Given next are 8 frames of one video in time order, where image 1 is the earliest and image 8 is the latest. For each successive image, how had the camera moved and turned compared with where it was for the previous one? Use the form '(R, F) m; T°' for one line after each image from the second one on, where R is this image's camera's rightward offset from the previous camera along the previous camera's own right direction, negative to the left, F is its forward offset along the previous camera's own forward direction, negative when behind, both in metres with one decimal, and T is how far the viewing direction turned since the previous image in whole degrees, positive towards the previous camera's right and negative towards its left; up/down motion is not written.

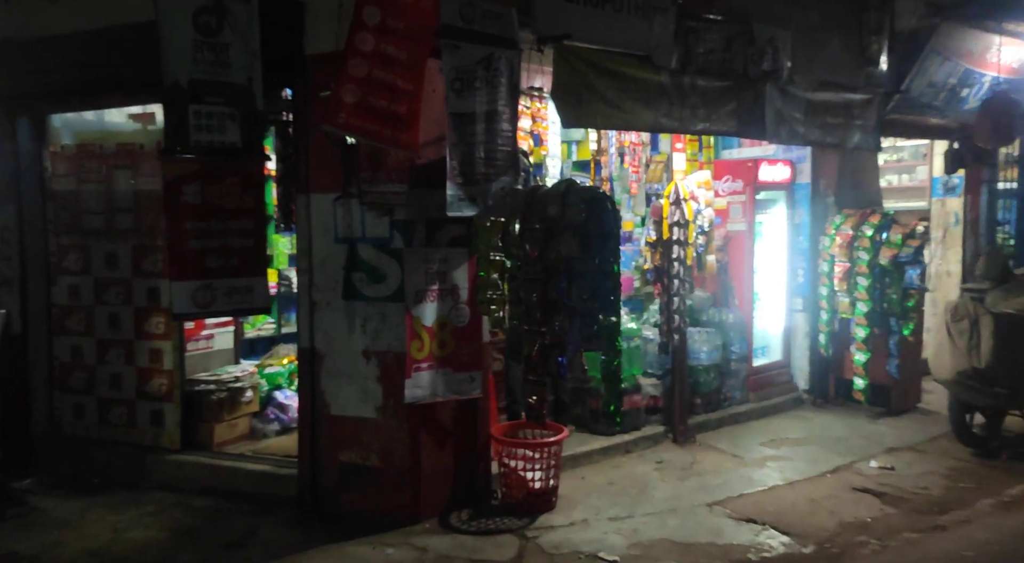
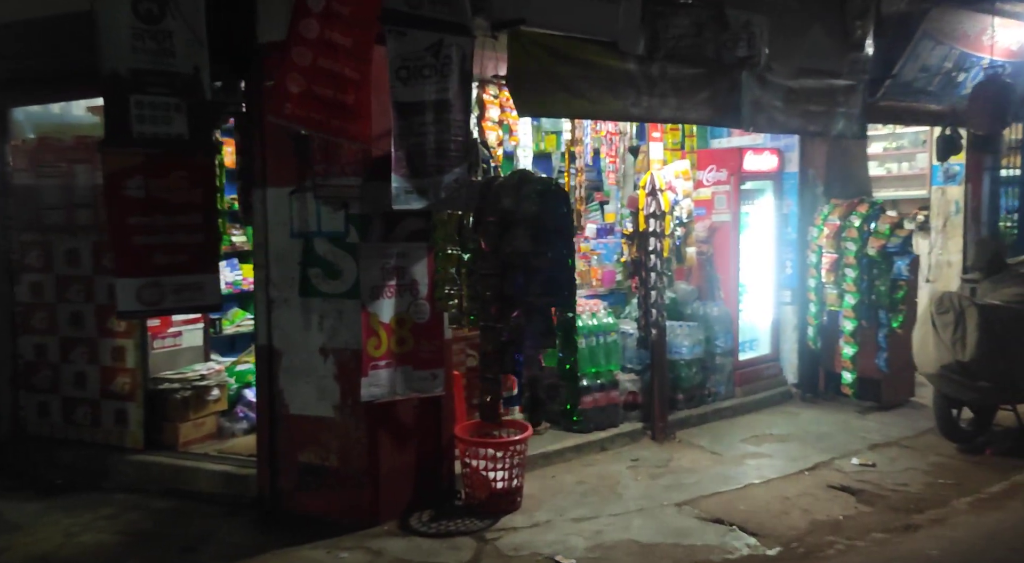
(+0.3, +0.1) m; -1°
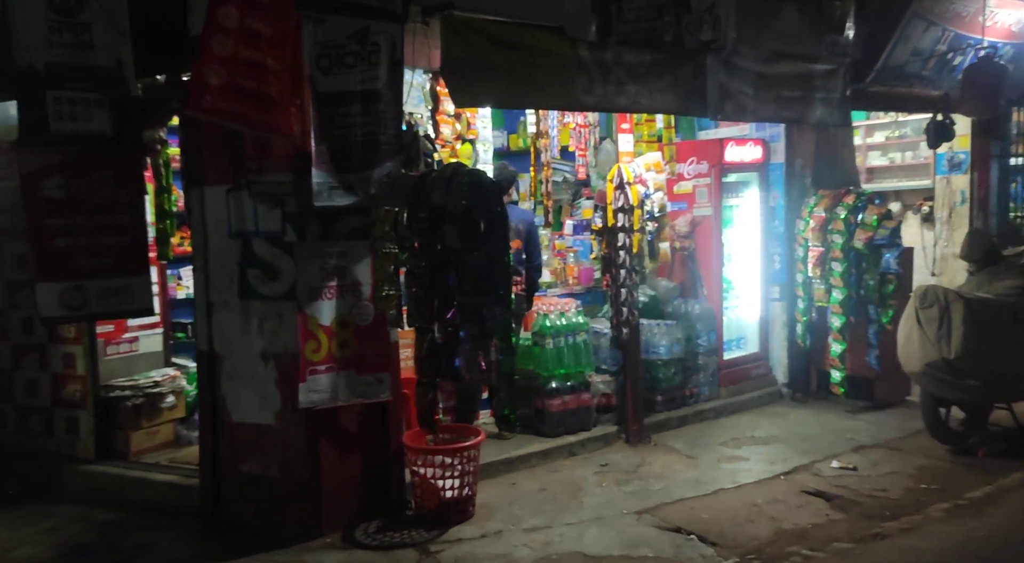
(+0.4, +0.2) m; -1°
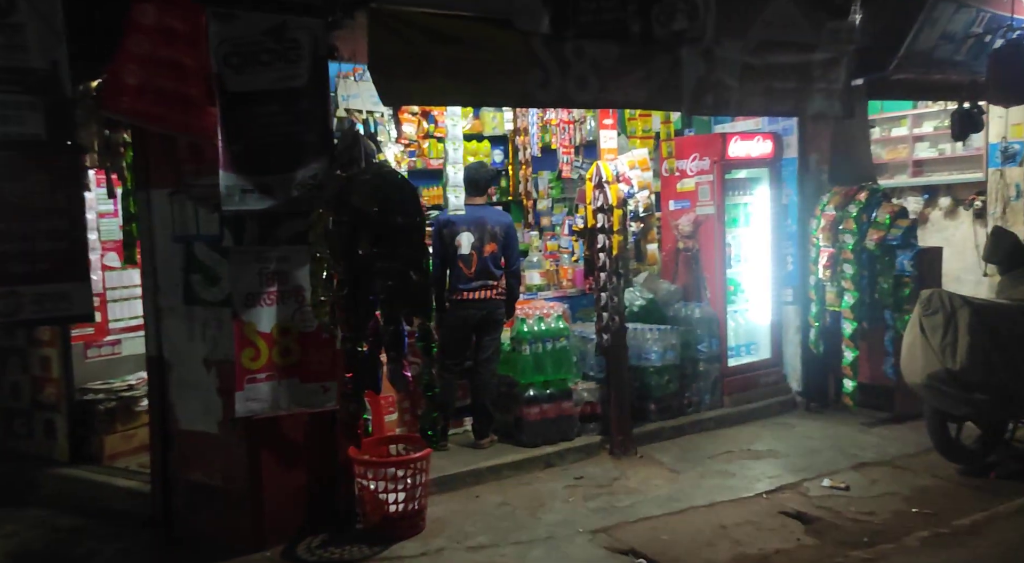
(+0.6, +0.2) m; -5°
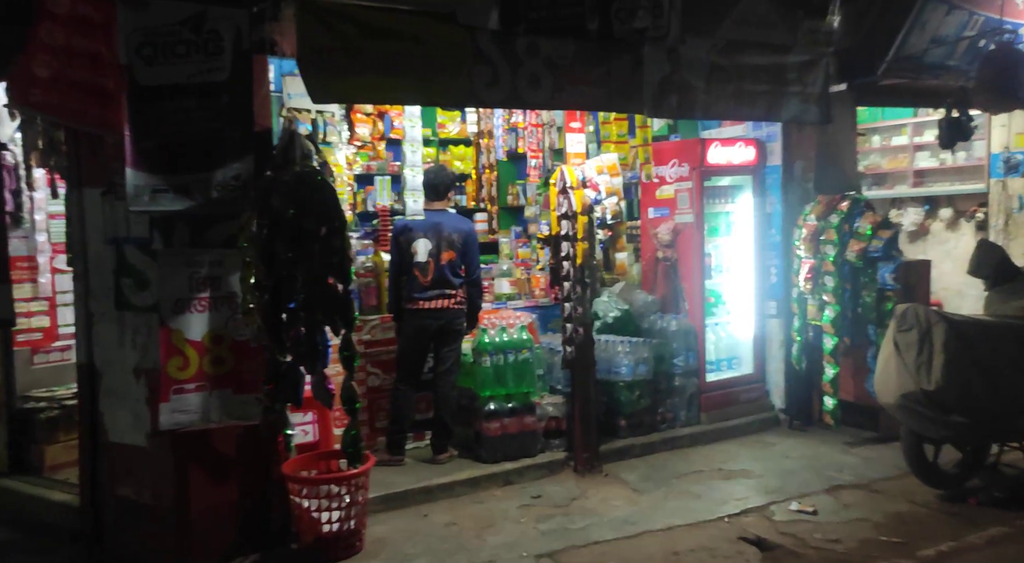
(+0.3, +0.2) m; -1°
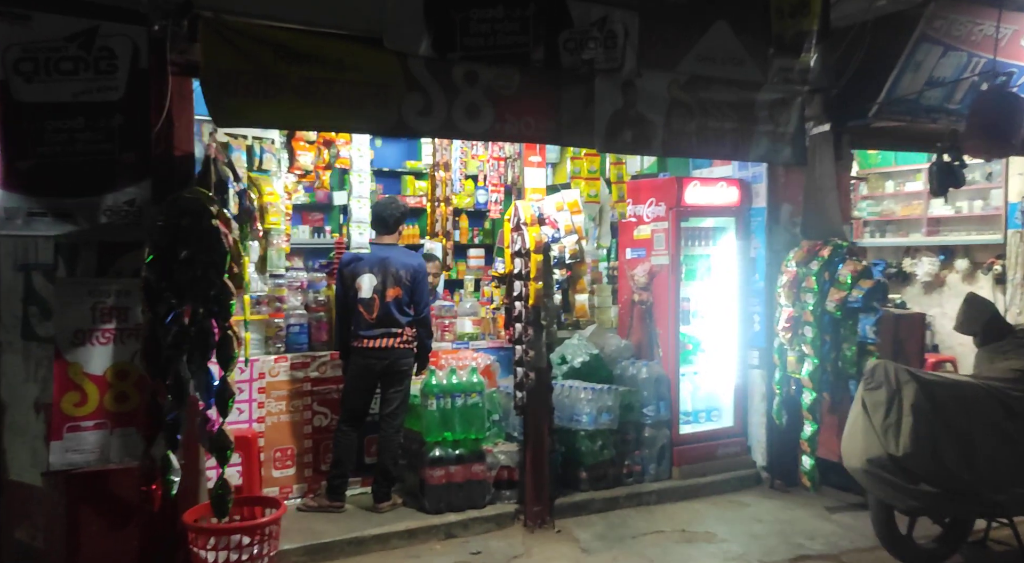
(+0.5, +0.2) m; -2°
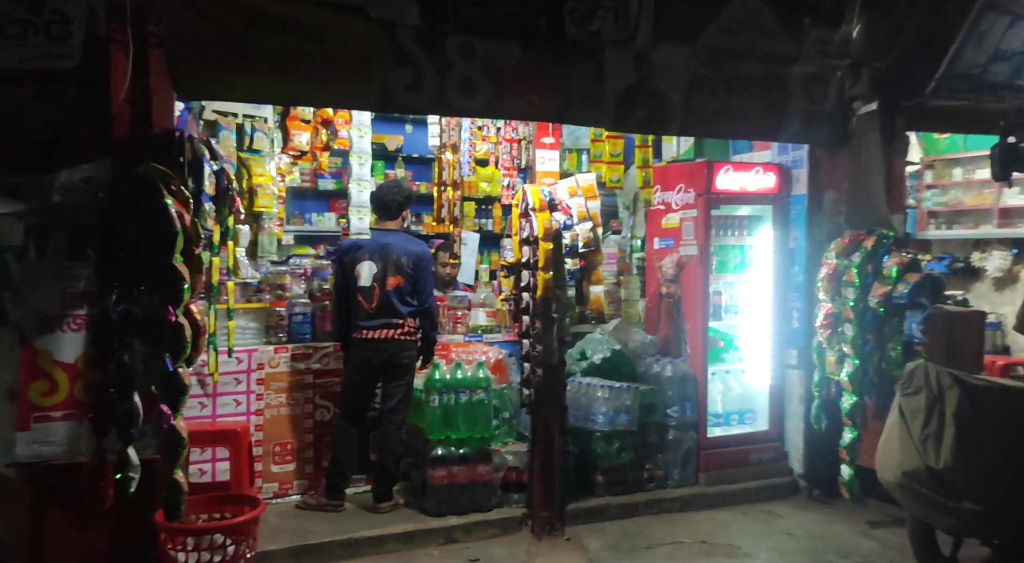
(+0.3, +0.3) m; -4°
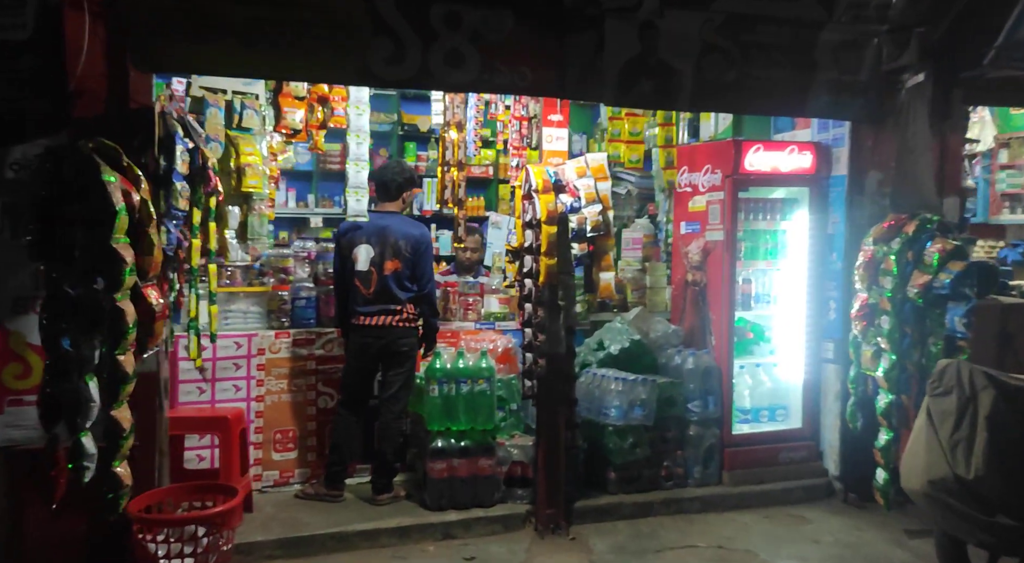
(+0.3, +0.2) m; -5°
